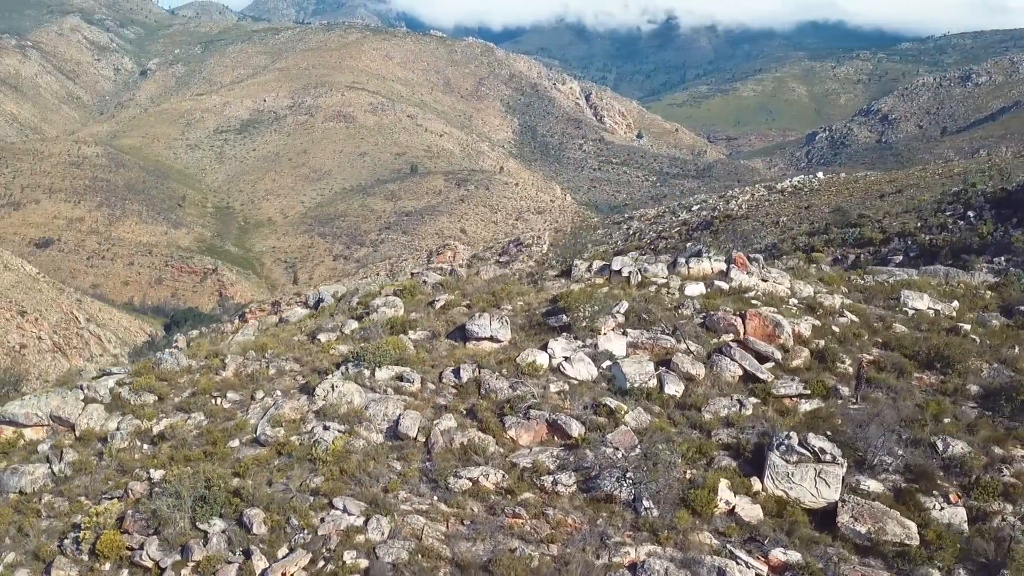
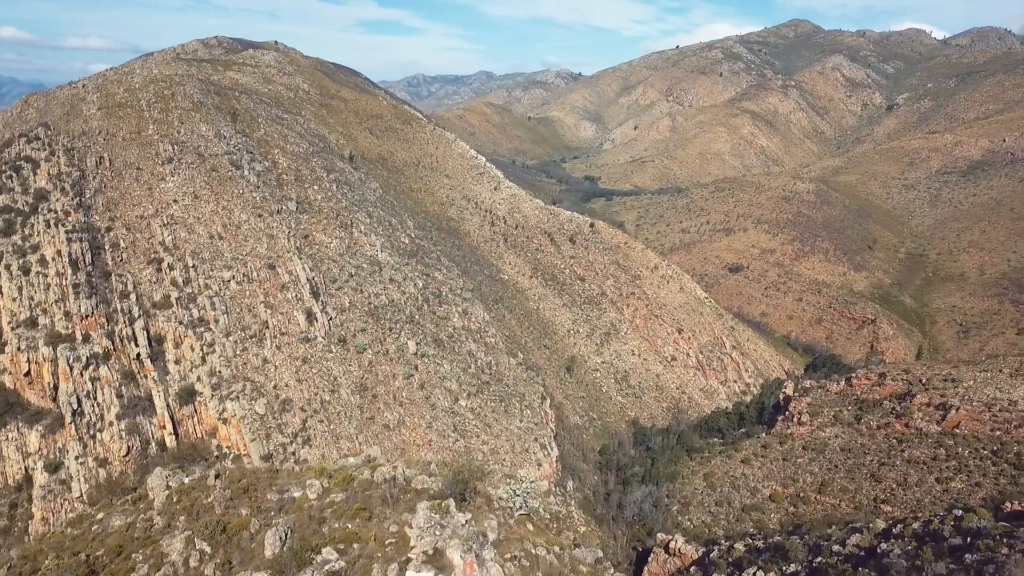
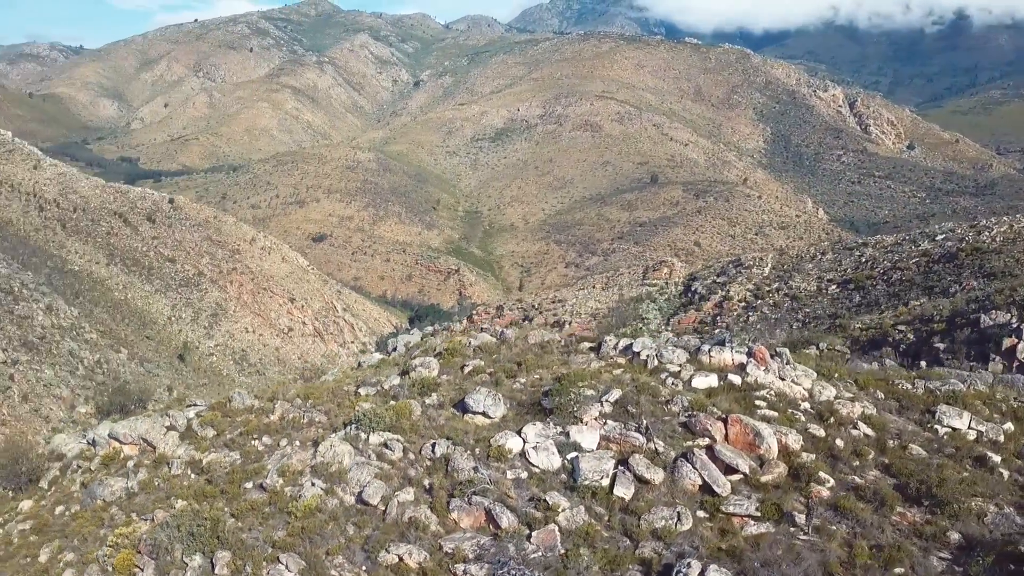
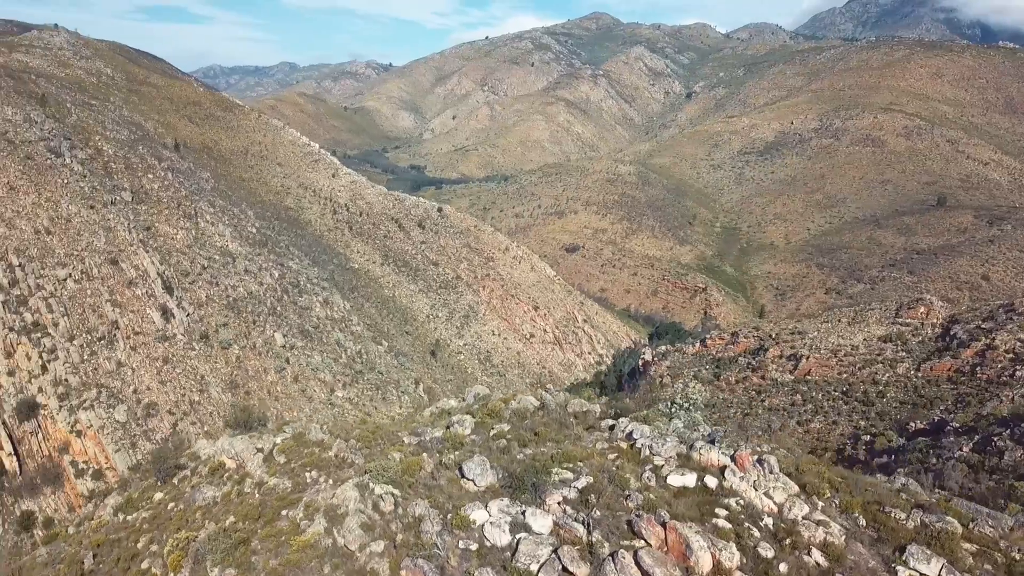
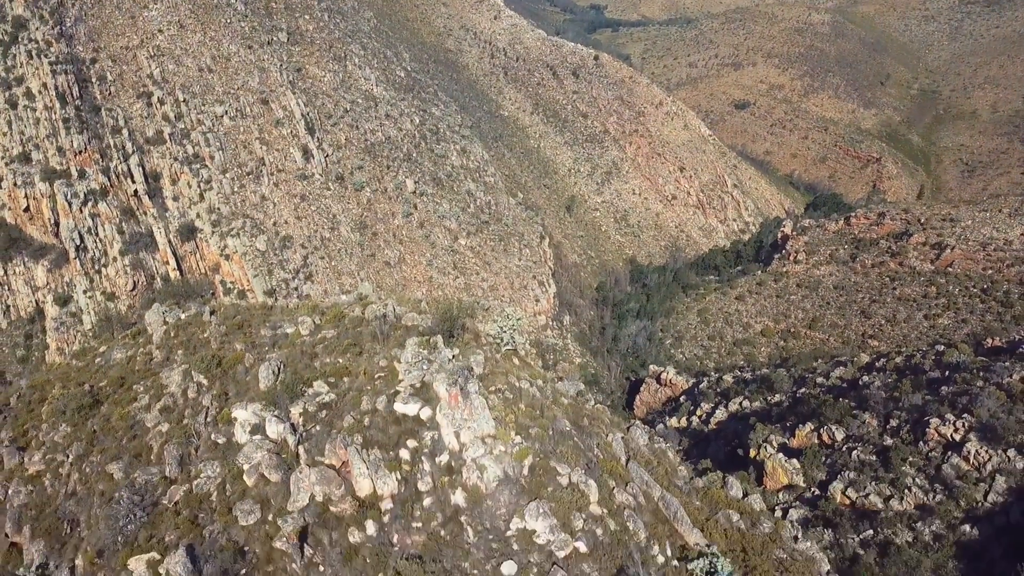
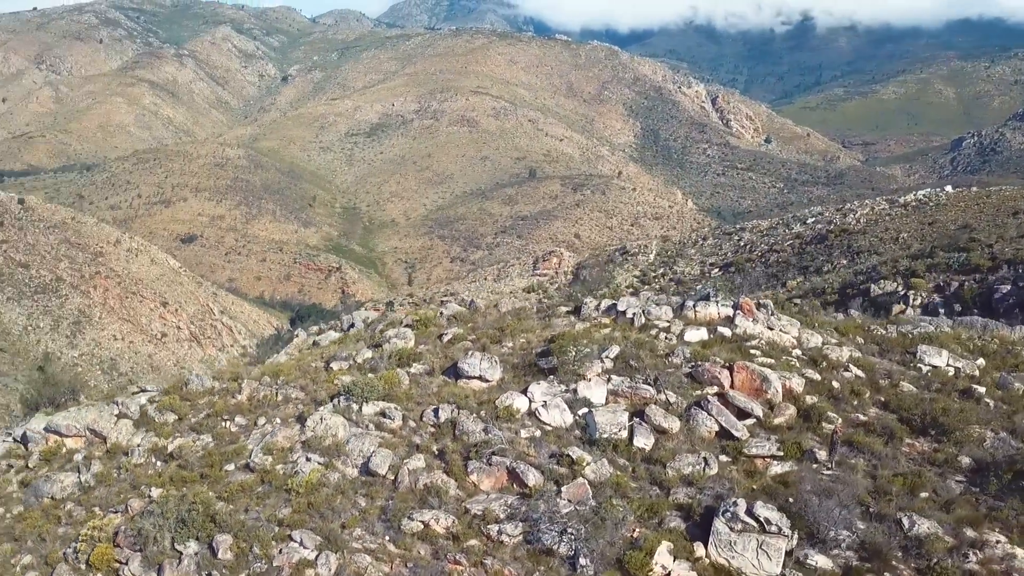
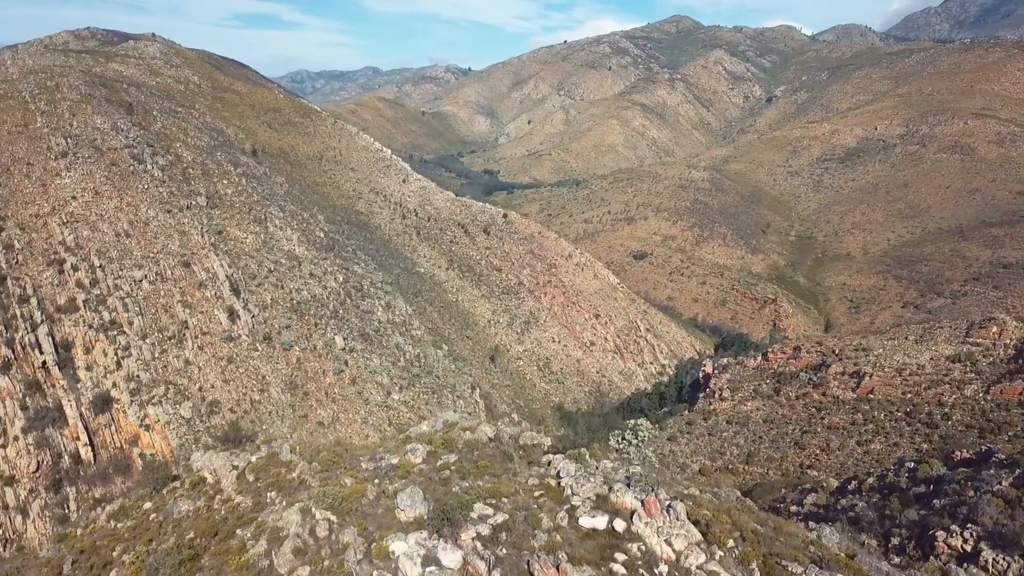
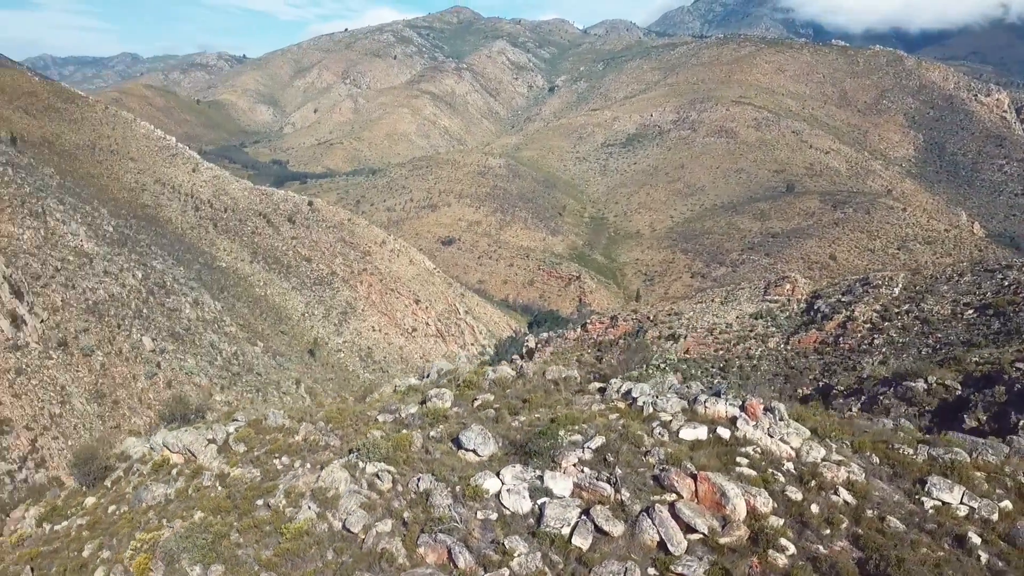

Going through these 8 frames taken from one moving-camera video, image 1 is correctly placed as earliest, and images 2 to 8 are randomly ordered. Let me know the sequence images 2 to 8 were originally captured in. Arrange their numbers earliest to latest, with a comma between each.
6, 3, 8, 4, 7, 2, 5
